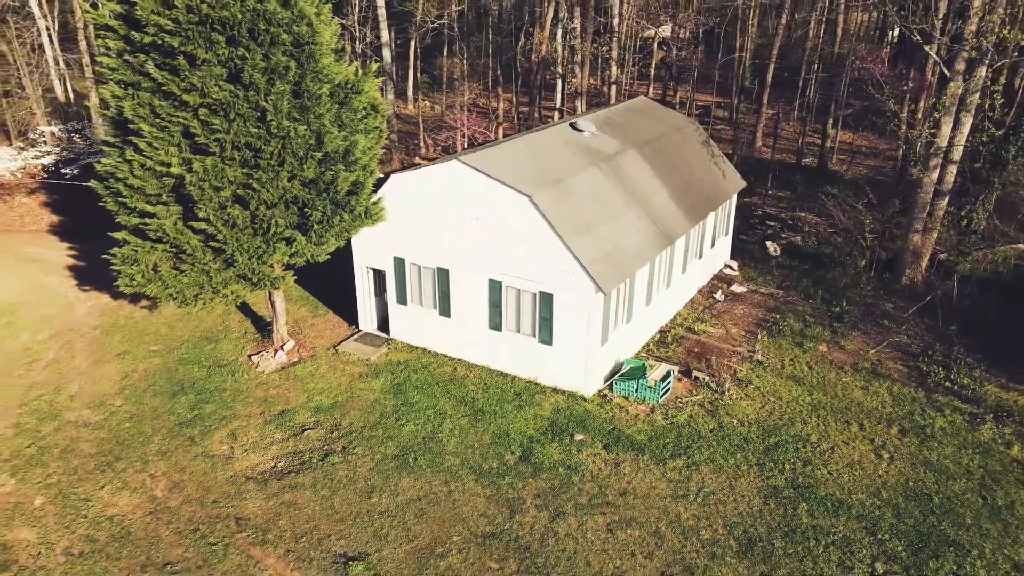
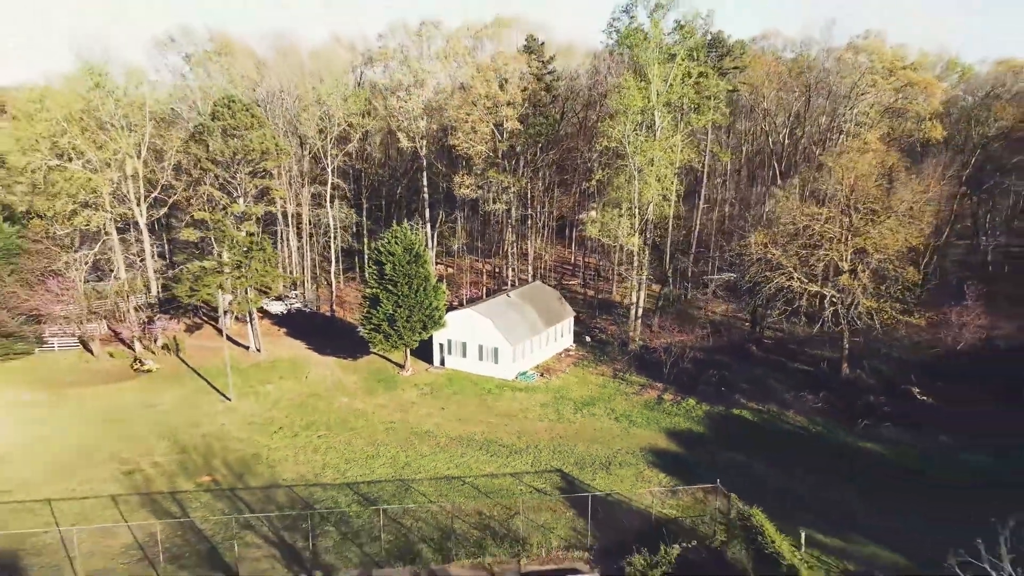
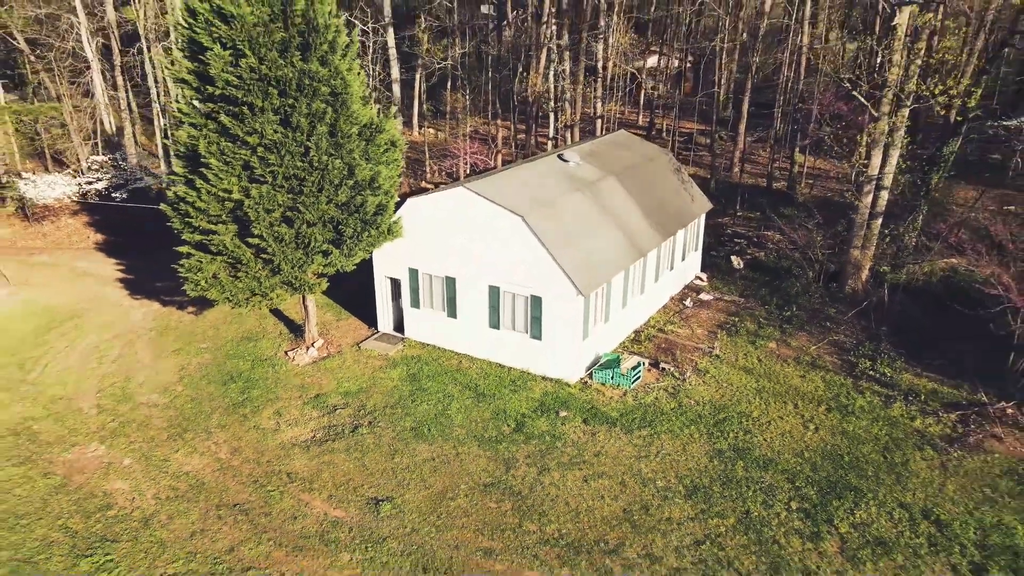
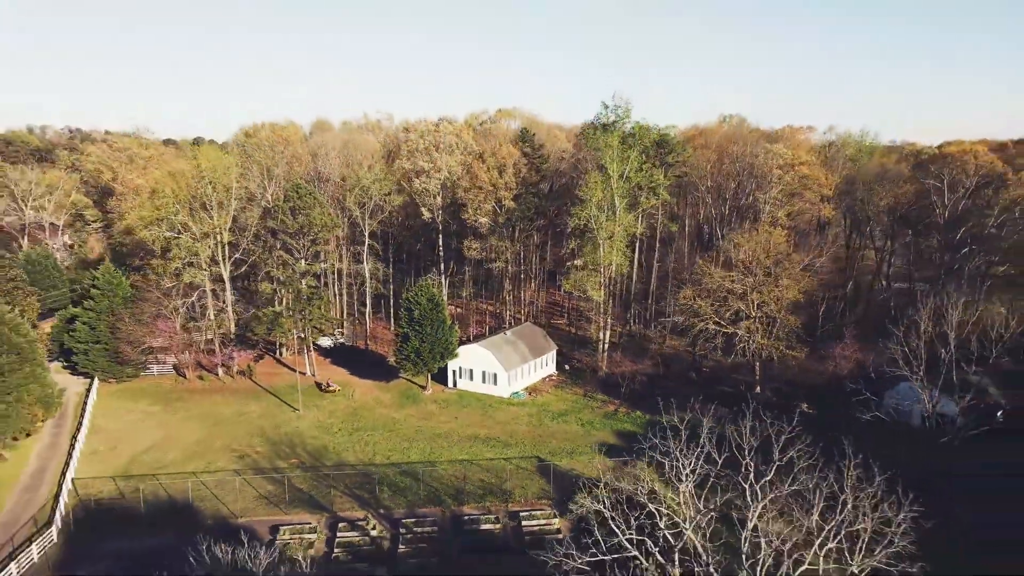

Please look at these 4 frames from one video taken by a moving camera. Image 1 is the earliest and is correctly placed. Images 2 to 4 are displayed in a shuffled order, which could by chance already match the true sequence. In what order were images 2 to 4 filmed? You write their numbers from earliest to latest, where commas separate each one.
3, 2, 4
